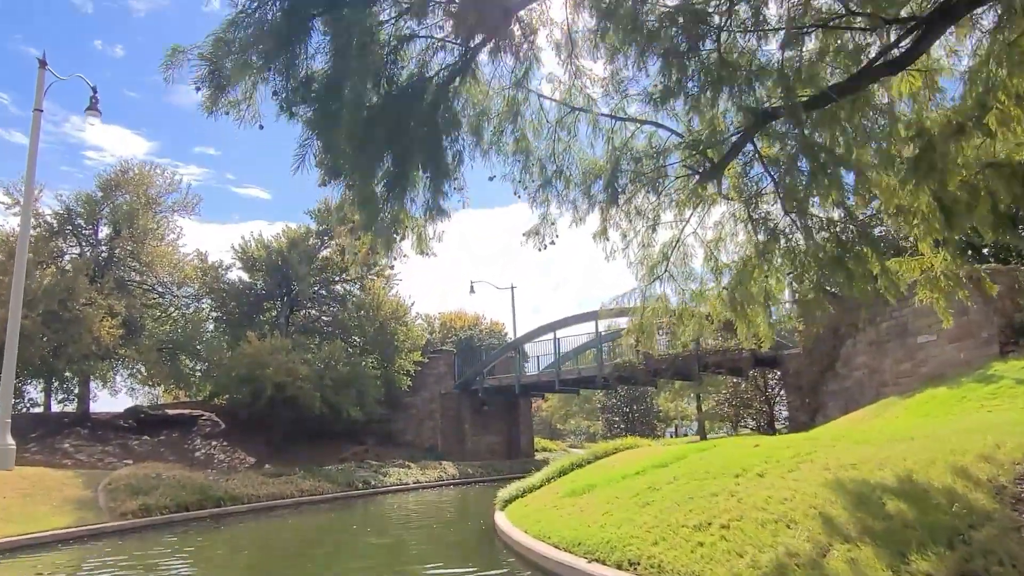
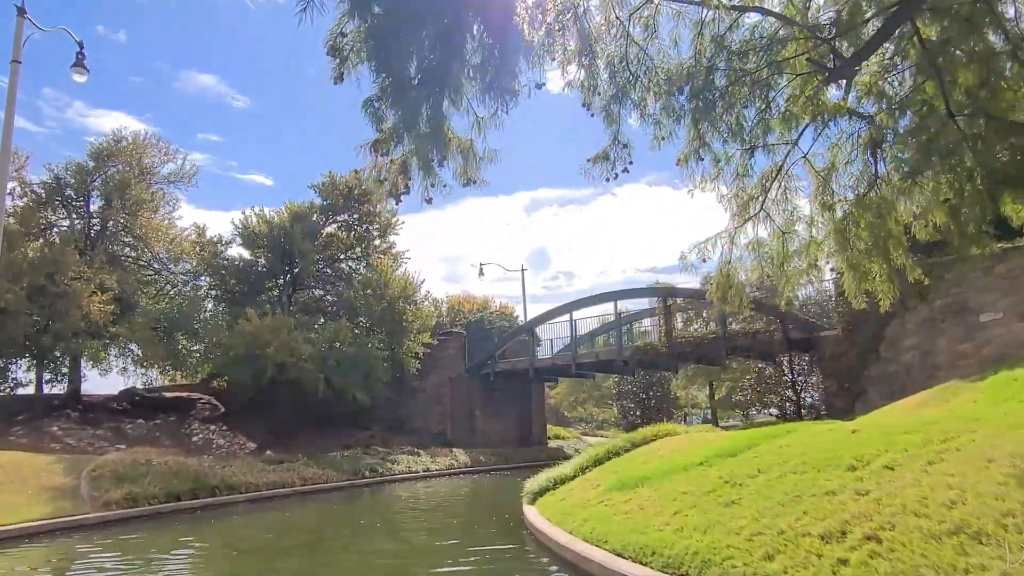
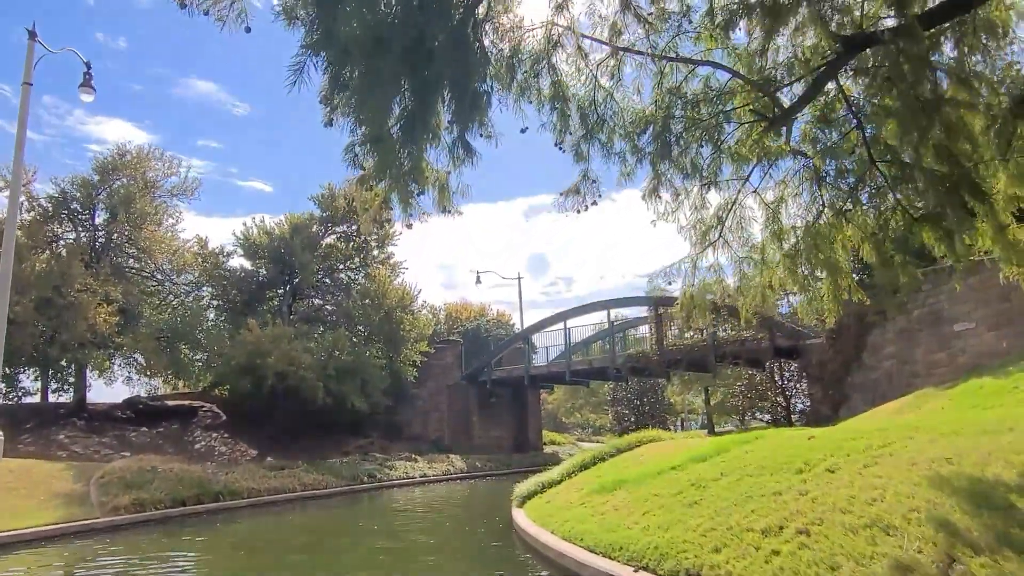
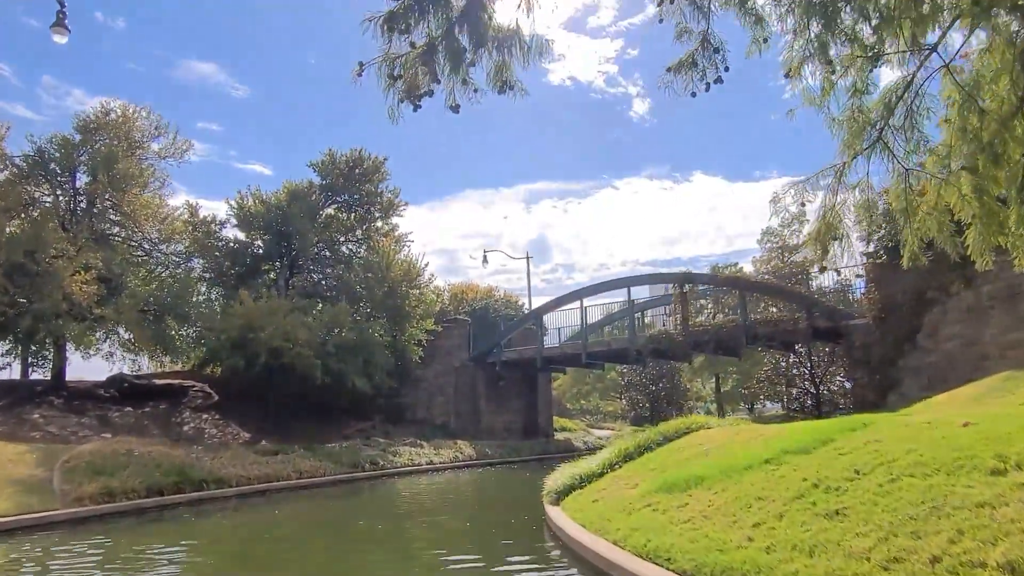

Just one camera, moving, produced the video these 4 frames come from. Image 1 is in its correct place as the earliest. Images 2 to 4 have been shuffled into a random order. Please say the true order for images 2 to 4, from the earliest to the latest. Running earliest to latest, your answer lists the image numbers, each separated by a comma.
3, 2, 4
